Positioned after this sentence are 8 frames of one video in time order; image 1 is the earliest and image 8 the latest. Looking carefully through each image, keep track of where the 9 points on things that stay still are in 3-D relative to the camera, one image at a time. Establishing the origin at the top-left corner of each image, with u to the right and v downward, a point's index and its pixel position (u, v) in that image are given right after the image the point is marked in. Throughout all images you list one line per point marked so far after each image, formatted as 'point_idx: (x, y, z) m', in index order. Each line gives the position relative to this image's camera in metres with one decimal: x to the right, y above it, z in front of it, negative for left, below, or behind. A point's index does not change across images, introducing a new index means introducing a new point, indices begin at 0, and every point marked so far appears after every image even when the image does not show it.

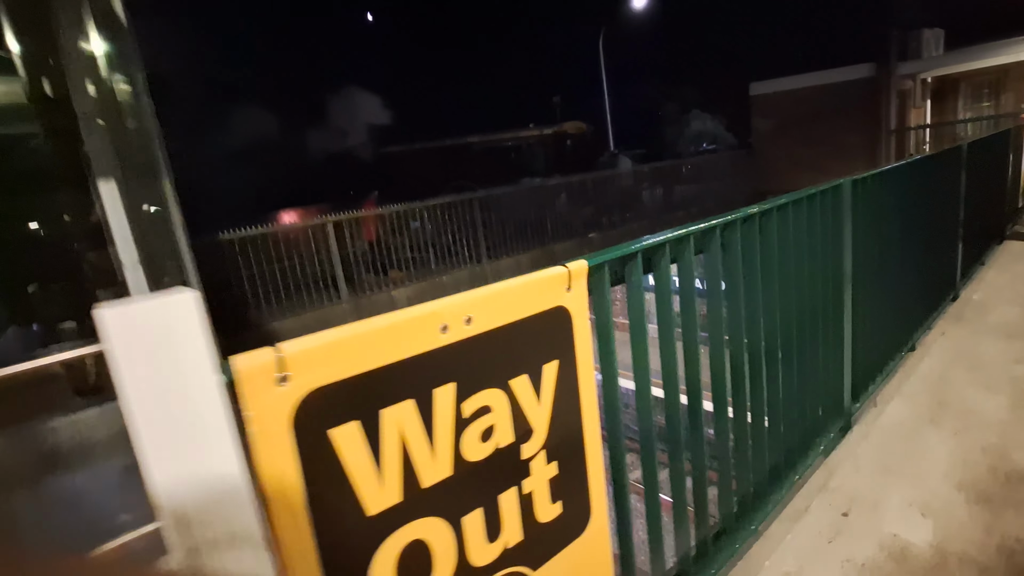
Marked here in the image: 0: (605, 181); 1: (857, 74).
0: (+1.6, +1.9, +10.3) m
1: (+7.1, +4.4, +11.8) m
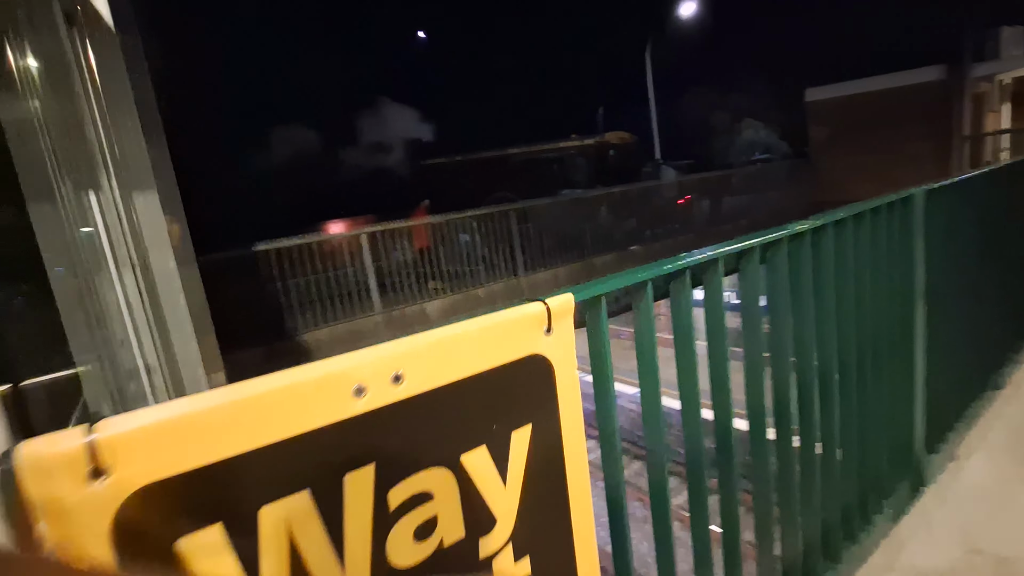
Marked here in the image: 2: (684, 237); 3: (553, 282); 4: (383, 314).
0: (+2.4, +1.7, +9.9) m
1: (+7.9, +4.0, +11.0) m
2: (+3.1, +0.9, +10.2) m
3: (+0.6, +0.1, +8.2) m
4: (-1.5, -0.3, +6.5) m
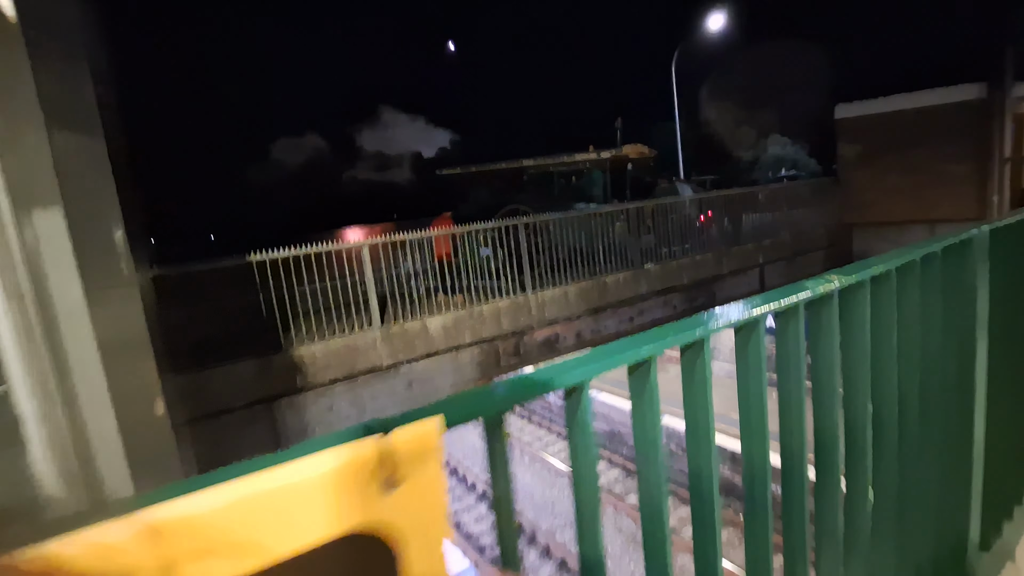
0: (+2.6, +1.3, +9.6) m
1: (+8.2, +3.5, +10.5) m
2: (+3.3, +0.5, +9.8) m
3: (+0.7, -0.2, +7.8) m
4: (-1.4, -0.4, +6.2) m
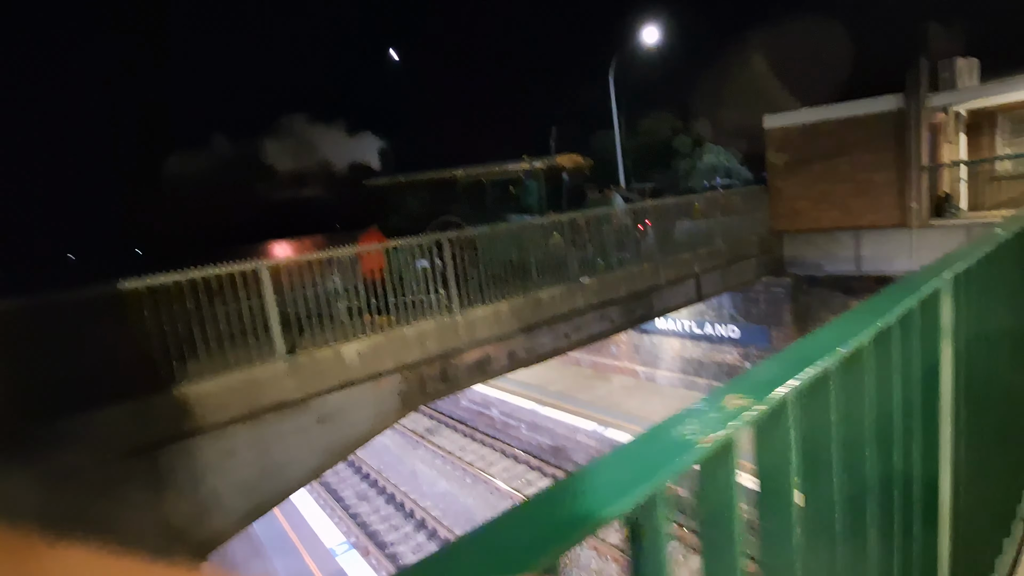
0: (+1.5, +1.1, +9.3) m
1: (+6.9, +3.4, +10.8) m
2: (+2.1, +0.3, +9.6) m
3: (-0.3, -0.4, +7.4) m
4: (-2.2, -0.7, +5.6) m
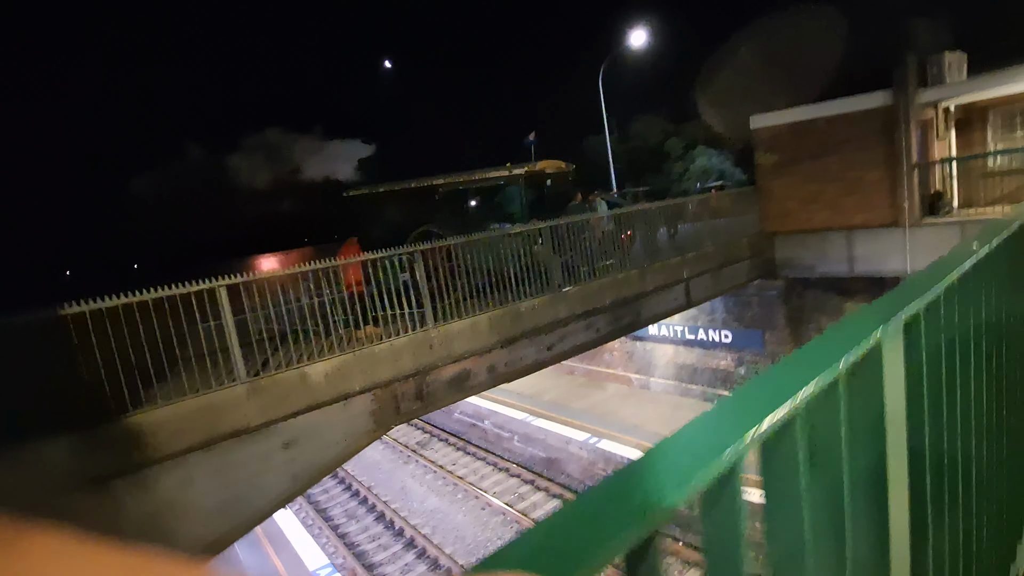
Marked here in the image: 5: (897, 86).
0: (+1.1, +1.0, +9.1) m
1: (+6.6, +3.4, +10.6) m
2: (+1.9, +0.2, +9.4) m
3: (-0.5, -0.5, +7.1) m
4: (-2.4, -0.9, +5.3) m
5: (+6.8, +3.6, +10.1) m
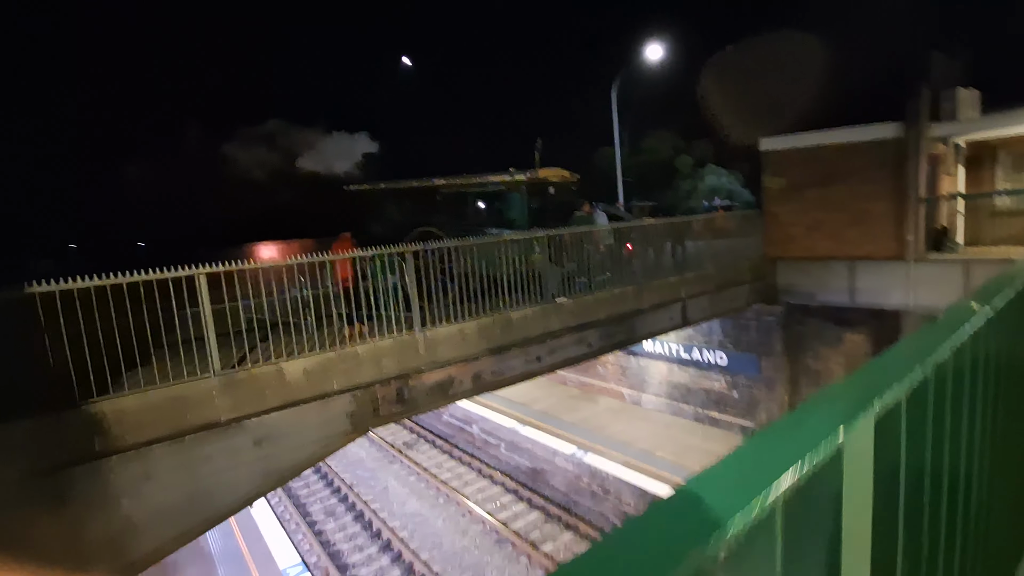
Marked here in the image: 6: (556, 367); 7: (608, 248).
0: (+1.1, +0.8, +9.0) m
1: (+6.7, +2.8, +10.5) m
2: (+1.8, 0.0, +9.2) m
3: (-0.7, -0.6, +7.0) m
4: (-2.6, -0.8, +5.2) m
5: (+6.9, +3.0, +10.0) m
6: (+0.6, -1.1, +8.2) m
7: (+1.5, +0.7, +9.3) m
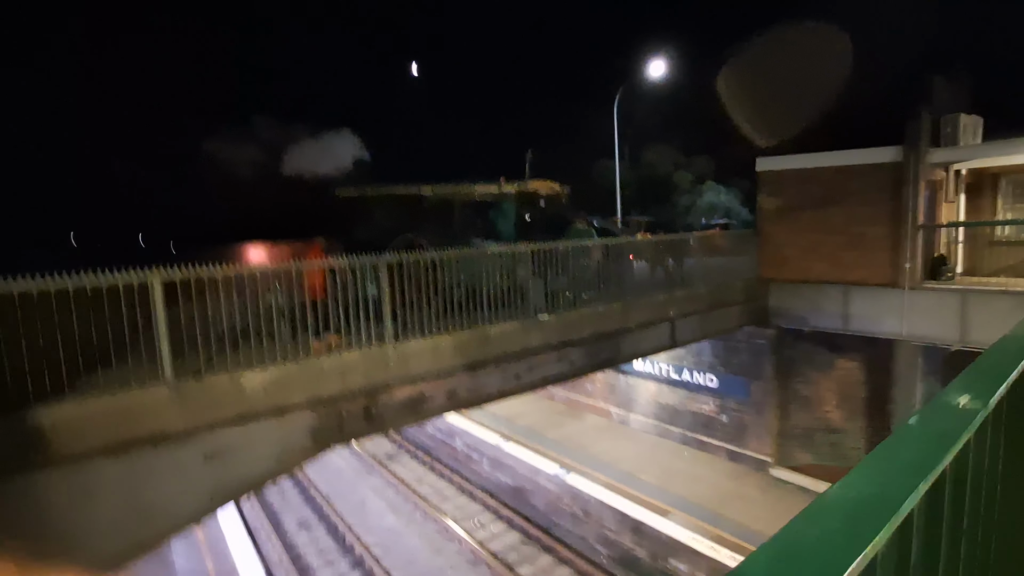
0: (+0.9, +0.5, +8.7) m
1: (+6.6, +2.3, +10.3) m
2: (+1.5, -0.3, +9.0) m
3: (-0.9, -0.8, +6.7) m
4: (-2.9, -0.8, +4.9) m
5: (+6.7, +2.5, +9.8) m
6: (+0.3, -1.4, +7.9) m
7: (+1.3, +0.4, +9.0) m
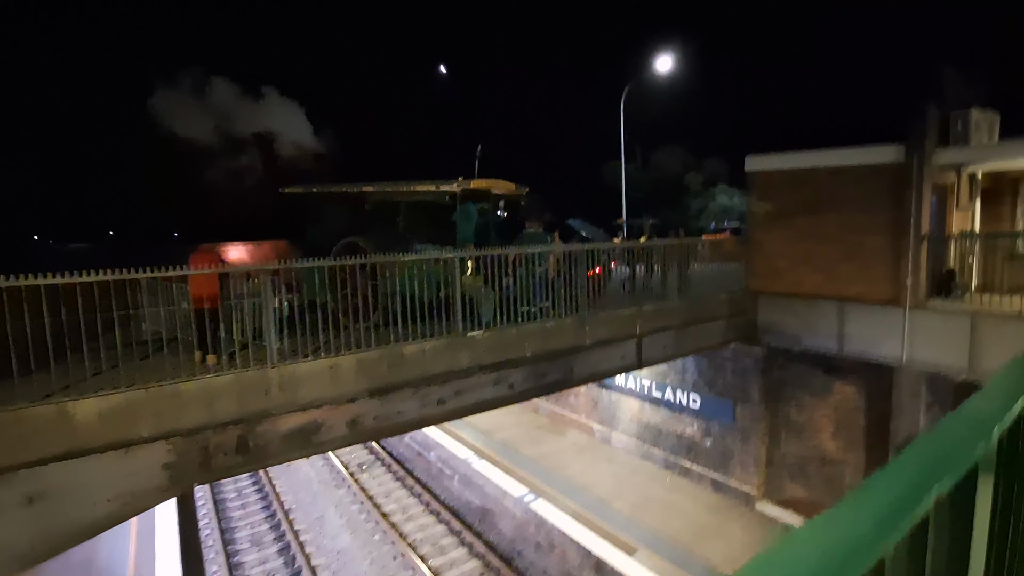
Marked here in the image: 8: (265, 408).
0: (+0.1, +0.4, +7.8) m
1: (+5.8, +2.0, +9.1) m
2: (+0.7, -0.5, +8.0) m
3: (-1.9, -0.9, +5.9) m
4: (-3.9, -0.9, +4.2) m
5: (+6.0, +2.2, +8.6) m
6: (-0.6, -1.5, +7.0) m
7: (+0.5, +0.2, +8.1) m
8: (-2.3, -1.1, +5.5) m
